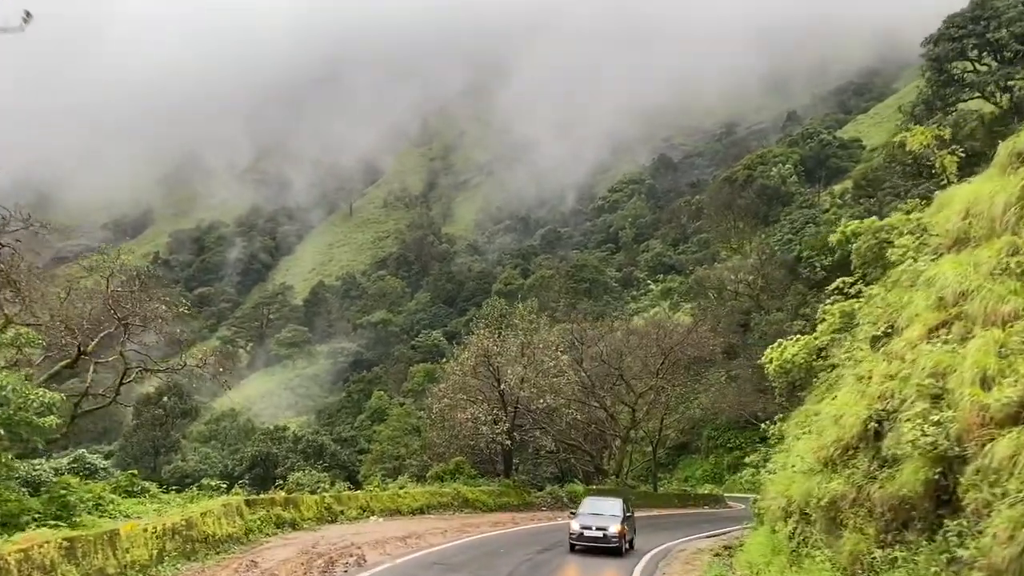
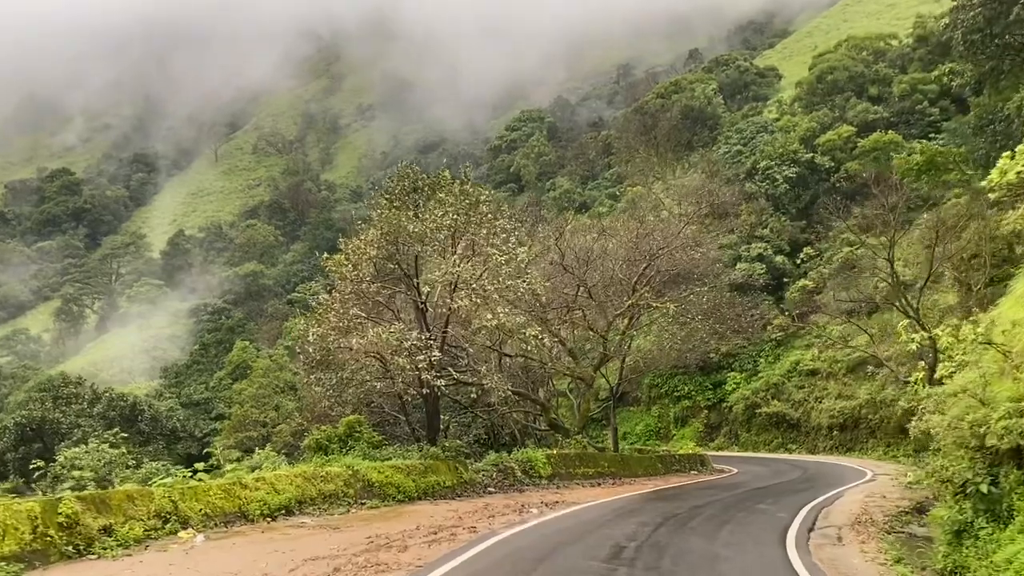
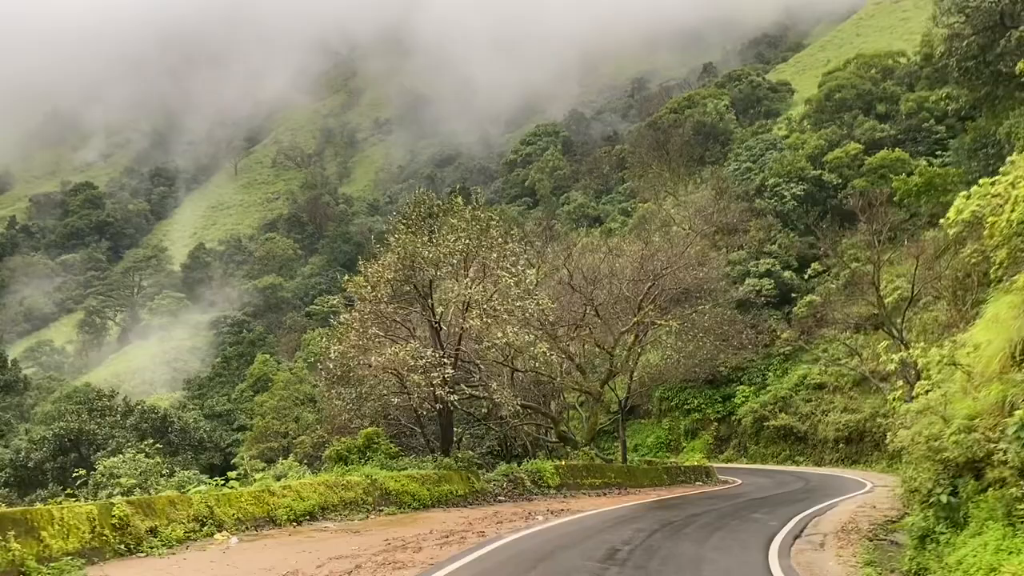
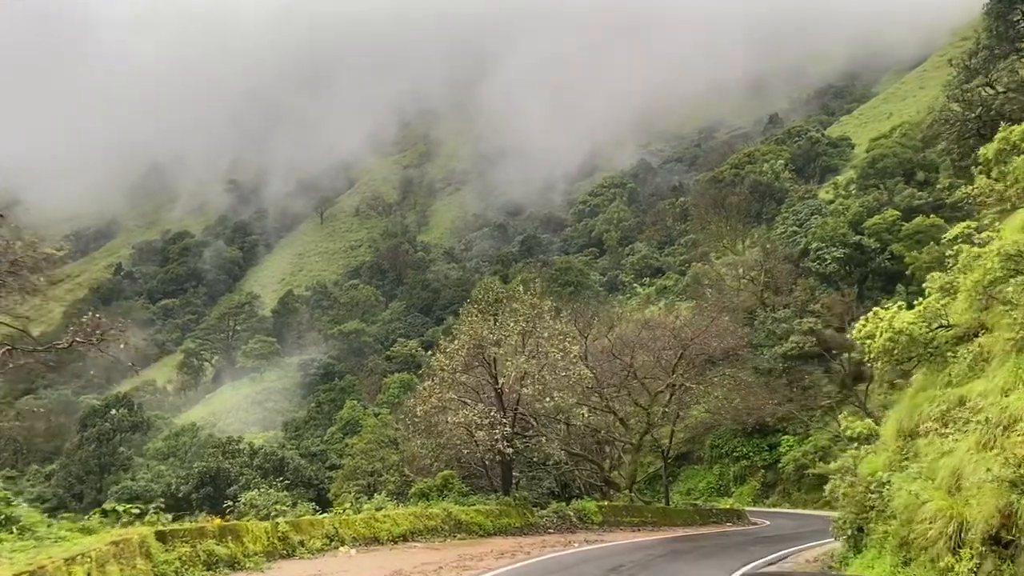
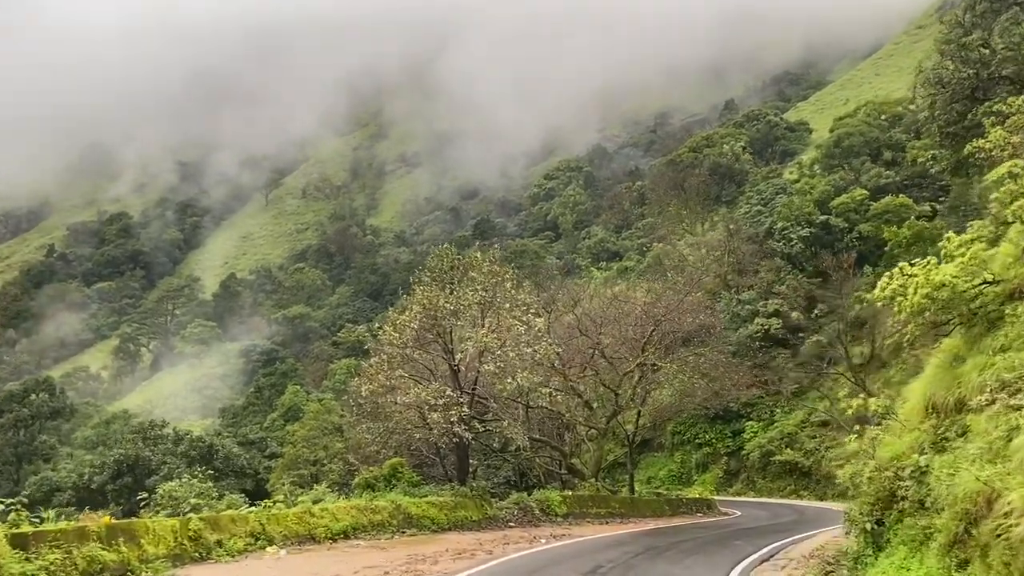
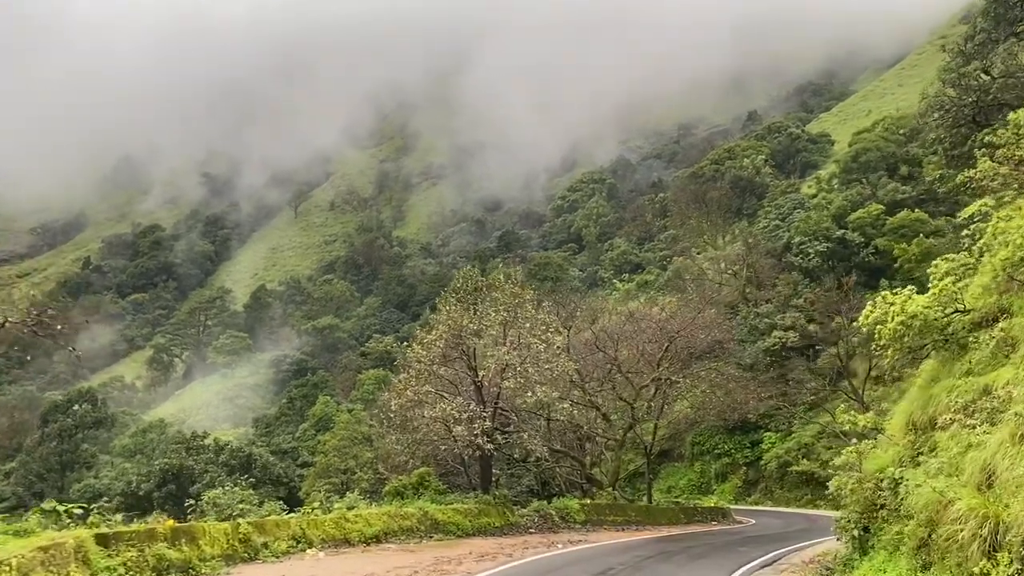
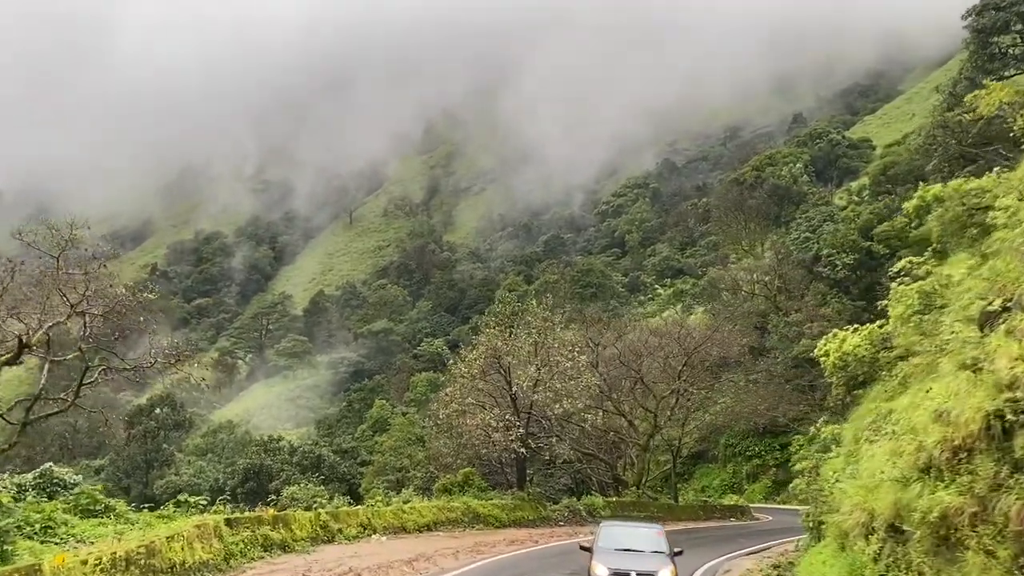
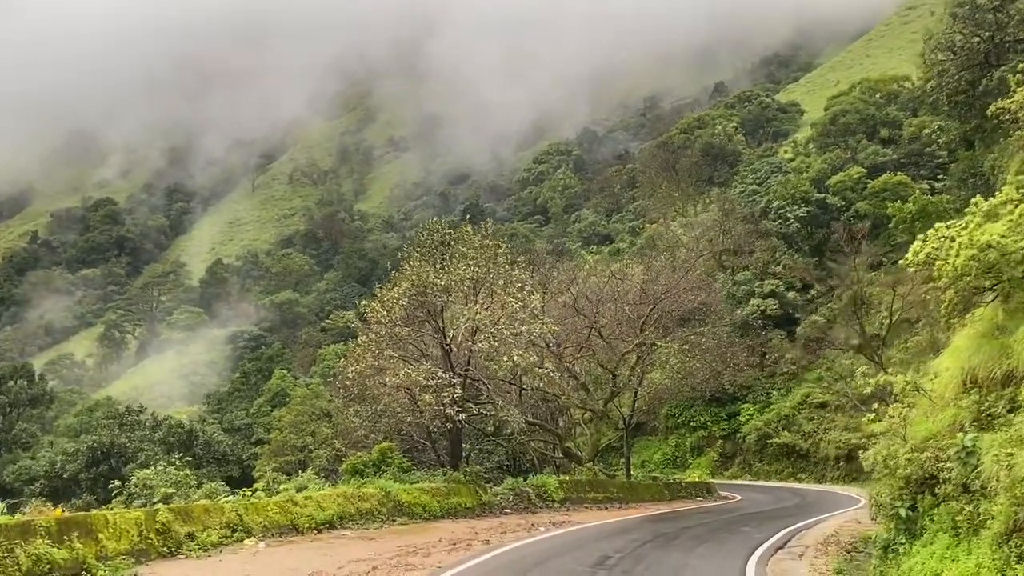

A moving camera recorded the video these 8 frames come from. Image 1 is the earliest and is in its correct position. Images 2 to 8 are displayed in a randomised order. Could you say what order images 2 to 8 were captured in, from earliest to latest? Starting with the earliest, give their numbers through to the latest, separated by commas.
7, 4, 6, 5, 8, 3, 2
